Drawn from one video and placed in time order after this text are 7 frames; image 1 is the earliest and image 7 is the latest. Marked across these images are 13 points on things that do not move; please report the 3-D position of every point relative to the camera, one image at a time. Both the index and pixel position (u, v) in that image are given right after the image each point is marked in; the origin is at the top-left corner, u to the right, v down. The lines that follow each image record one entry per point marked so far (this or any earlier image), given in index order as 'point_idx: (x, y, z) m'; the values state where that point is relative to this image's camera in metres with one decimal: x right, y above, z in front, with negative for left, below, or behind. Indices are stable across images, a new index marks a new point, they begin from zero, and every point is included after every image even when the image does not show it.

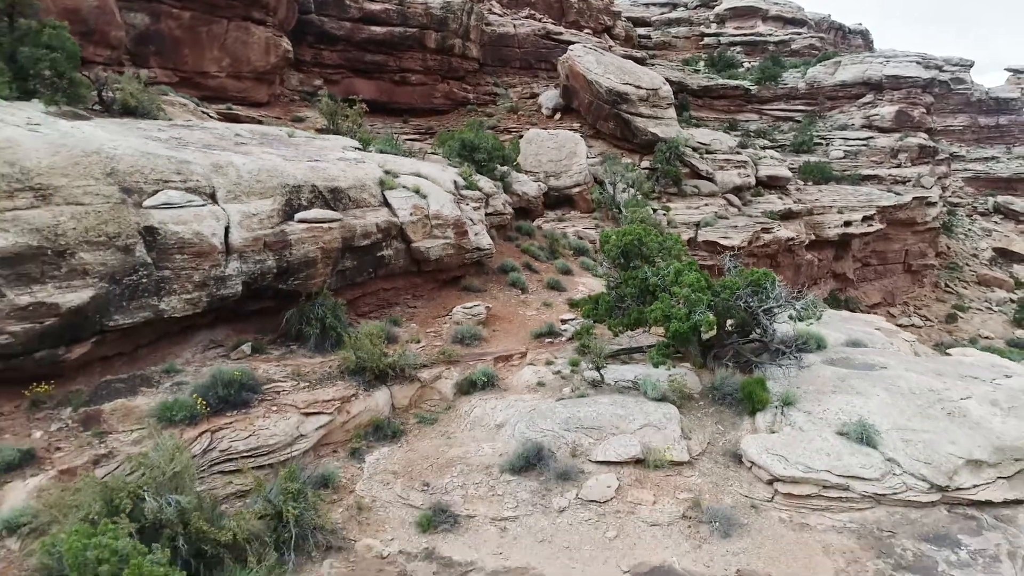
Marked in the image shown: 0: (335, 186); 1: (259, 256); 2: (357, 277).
0: (-2.0, +1.2, +10.1) m
1: (-2.5, +0.3, +8.7) m
2: (-1.7, +0.1, +10.0) m
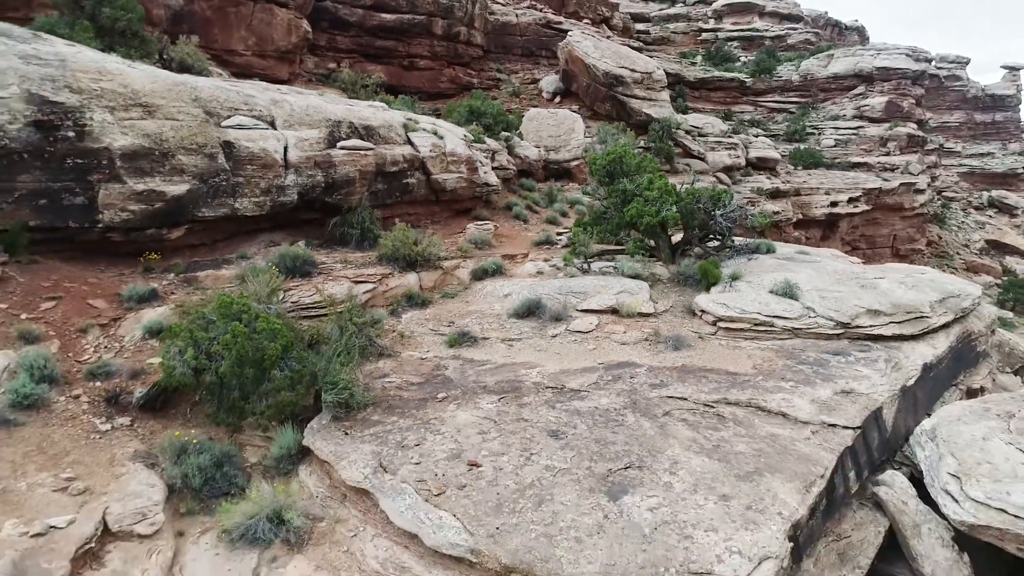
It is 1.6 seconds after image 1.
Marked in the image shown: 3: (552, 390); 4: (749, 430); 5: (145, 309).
0: (-2.0, +2.3, +12.1) m
1: (-2.4, +1.4, +10.7) m
2: (-1.7, +1.2, +12.0) m
3: (+0.3, -0.8, +6.5) m
4: (+1.6, -0.9, +5.8) m
5: (-3.2, -0.2, +7.8) m
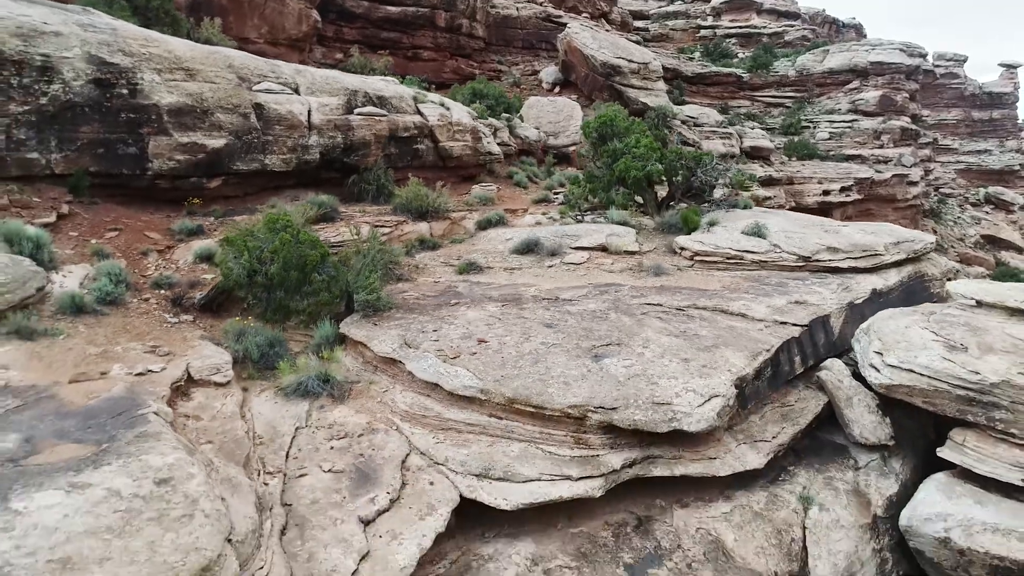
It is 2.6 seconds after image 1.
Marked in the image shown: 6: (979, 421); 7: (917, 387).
0: (-2.0, +2.9, +13.2) m
1: (-2.4, +2.1, +11.8) m
2: (-1.7, +1.9, +13.2) m
3: (+0.3, -0.1, +7.7) m
4: (+1.6, -0.3, +7.0) m
5: (-3.2, +0.5, +8.9) m
6: (+3.0, -0.9, +5.7) m
7: (+2.8, -0.7, +6.0) m
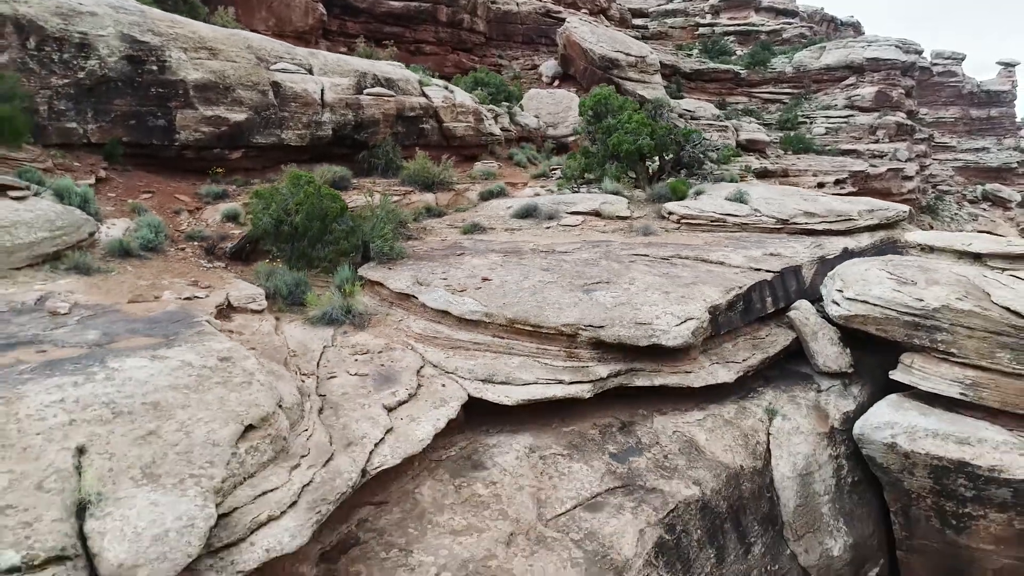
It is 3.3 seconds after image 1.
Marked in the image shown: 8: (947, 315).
0: (-2.0, +3.4, +14.0) m
1: (-2.4, +2.5, +12.6) m
2: (-1.7, +2.3, +13.9) m
3: (+0.3, +0.3, +8.4) m
4: (+1.6, +0.2, +7.8) m
5: (-3.2, +0.9, +9.7) m
6: (+3.0, -0.4, +6.5) m
7: (+2.8, -0.2, +6.8) m
8: (+3.1, -0.2, +6.3) m
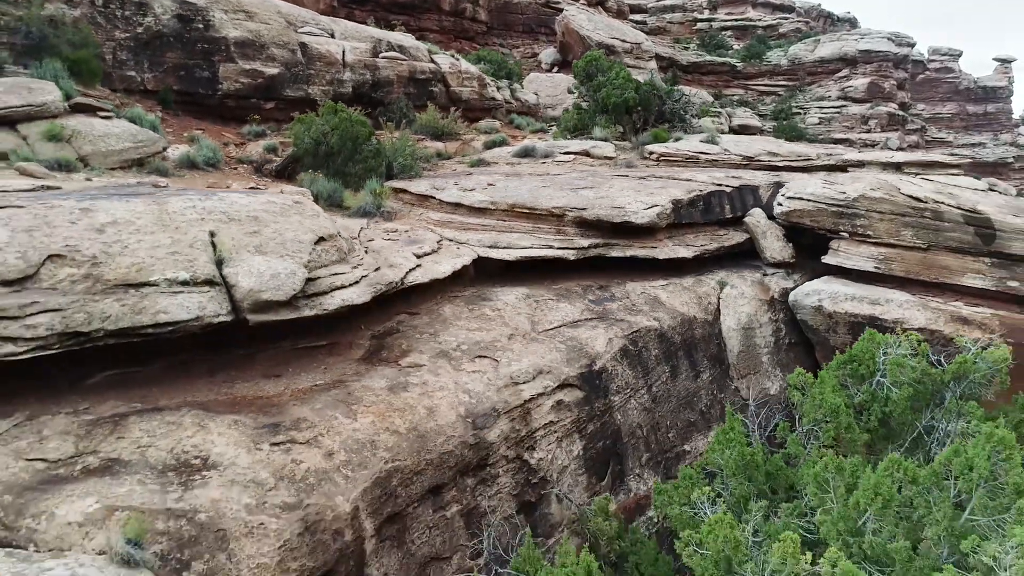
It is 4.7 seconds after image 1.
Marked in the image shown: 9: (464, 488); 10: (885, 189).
0: (-1.9, +4.3, +15.5) m
1: (-2.4, +3.5, +14.1) m
2: (-1.7, +3.3, +15.4) m
3: (+0.3, +1.3, +9.9) m
4: (+1.6, +1.1, +9.3) m
5: (-3.2, +1.9, +11.2) m
6: (+3.1, +0.5, +8.0) m
7: (+2.8, +0.7, +8.3) m
8: (+3.1, +0.8, +7.8) m
9: (-0.2, -1.0, +4.5) m
10: (+3.4, +0.9, +7.9) m
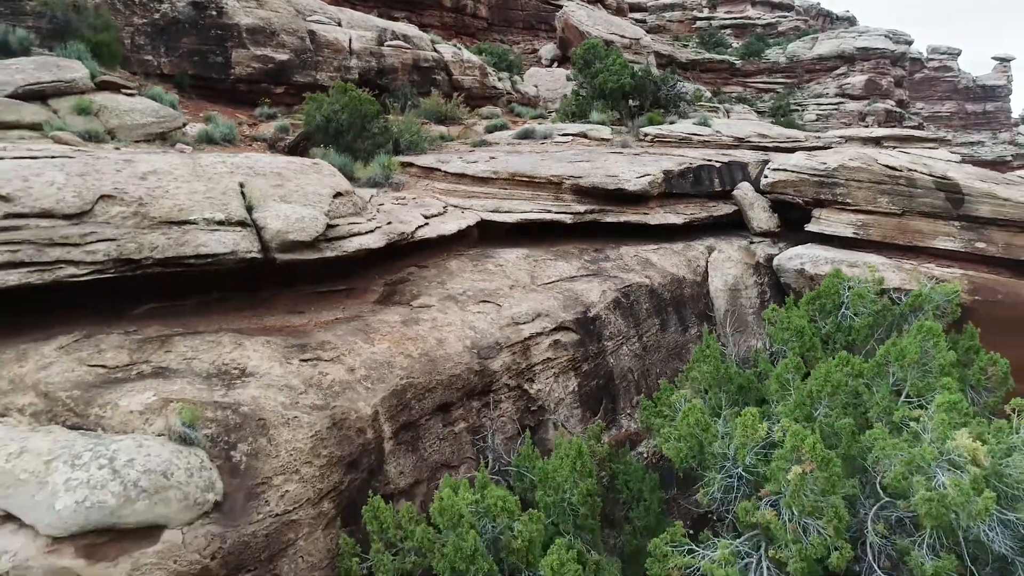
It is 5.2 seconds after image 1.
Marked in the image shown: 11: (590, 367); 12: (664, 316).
0: (-1.9, +4.7, +16.0) m
1: (-2.4, +3.8, +14.6) m
2: (-1.6, +3.6, +16.0) m
3: (+0.3, +1.6, +10.4) m
4: (+1.6, +1.5, +9.8) m
5: (-3.2, +2.2, +11.7) m
6: (+3.1, +0.9, +8.5) m
7: (+2.8, +1.1, +8.8) m
8: (+3.1, +1.1, +8.3) m
9: (-0.2, -0.7, +5.1) m
10: (+3.4, +1.2, +8.4) m
11: (+0.5, -0.6, +6.1) m
12: (+1.3, -0.2, +7.3) m
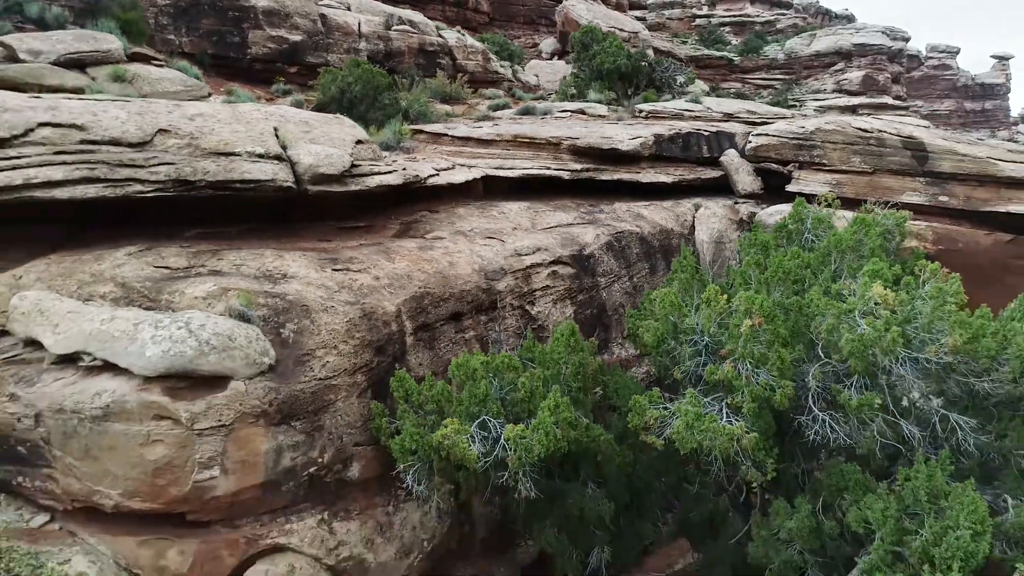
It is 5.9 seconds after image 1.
0: (-1.9, +5.1, +16.7) m
1: (-2.4, +4.3, +15.3) m
2: (-1.6, +4.1, +16.7) m
3: (+0.3, +2.1, +11.2) m
4: (+1.6, +1.9, +10.5) m
5: (-3.2, +2.7, +12.4) m
6: (+3.1, +1.3, +9.2) m
7: (+2.8, +1.6, +9.5) m
8: (+3.2, +1.6, +9.0) m
9: (-0.2, -0.2, +5.8) m
10: (+3.4, +1.7, +9.1) m
11: (+0.6, -0.1, +6.8) m
12: (+1.3, +0.2, +8.0) m
